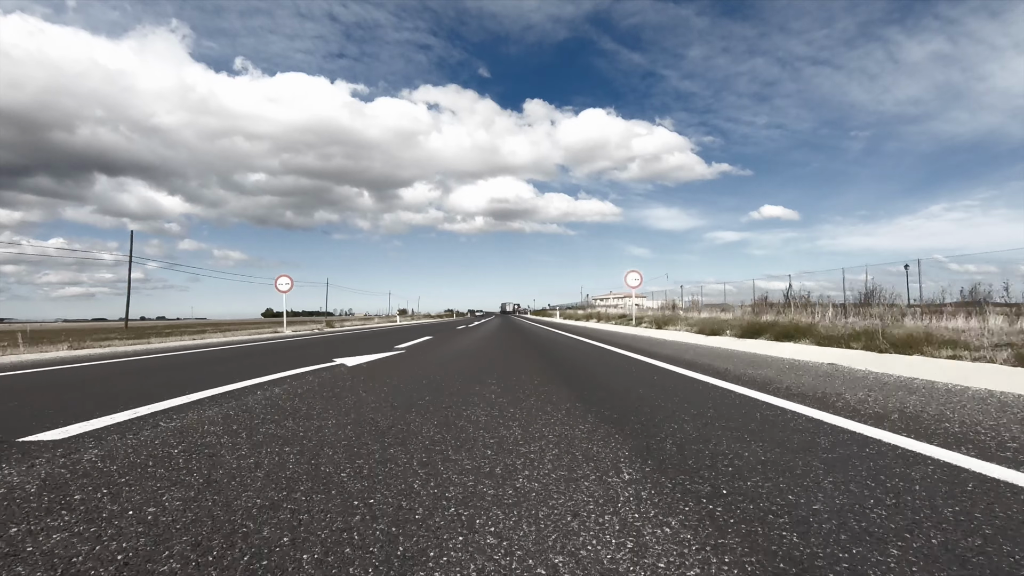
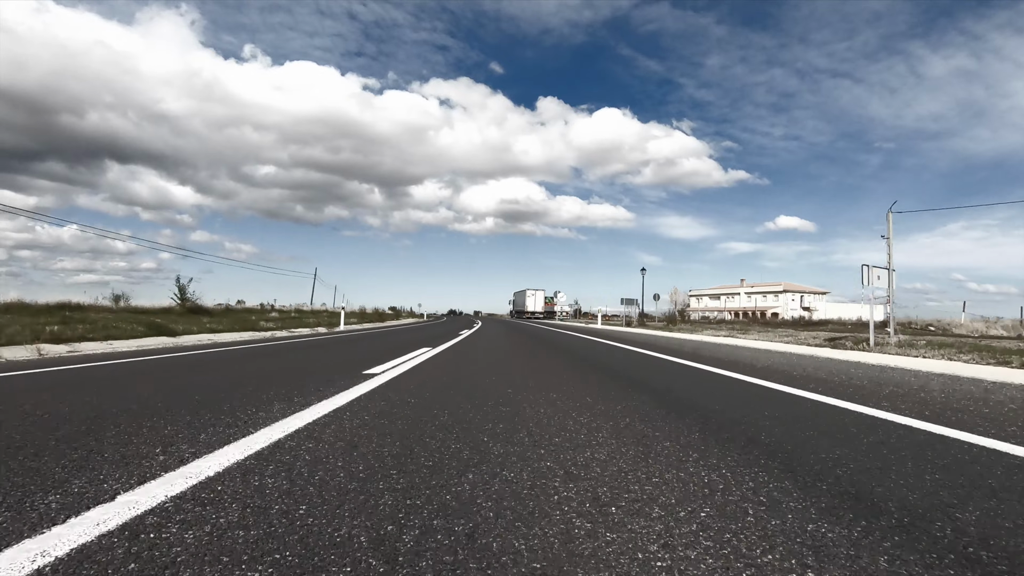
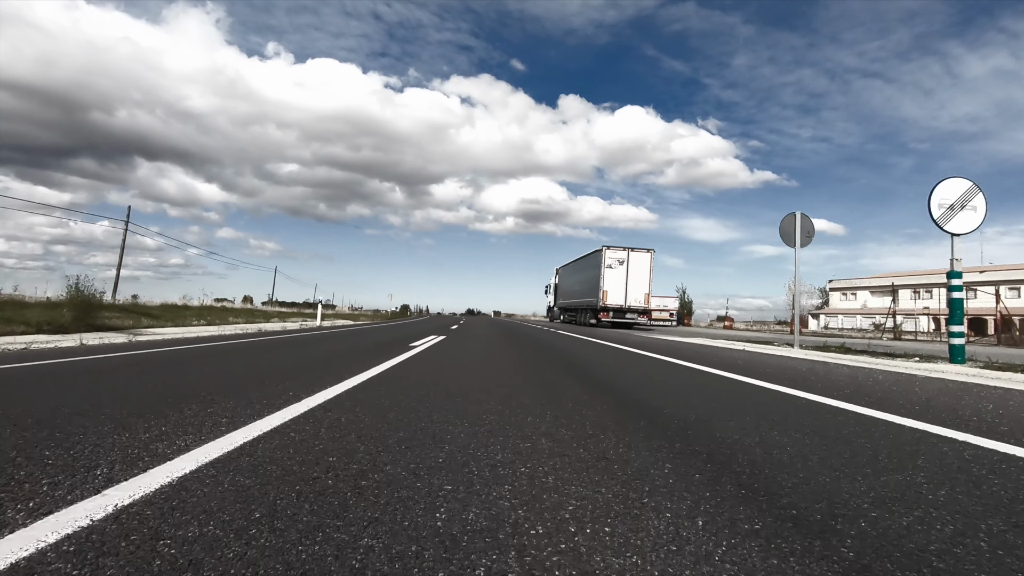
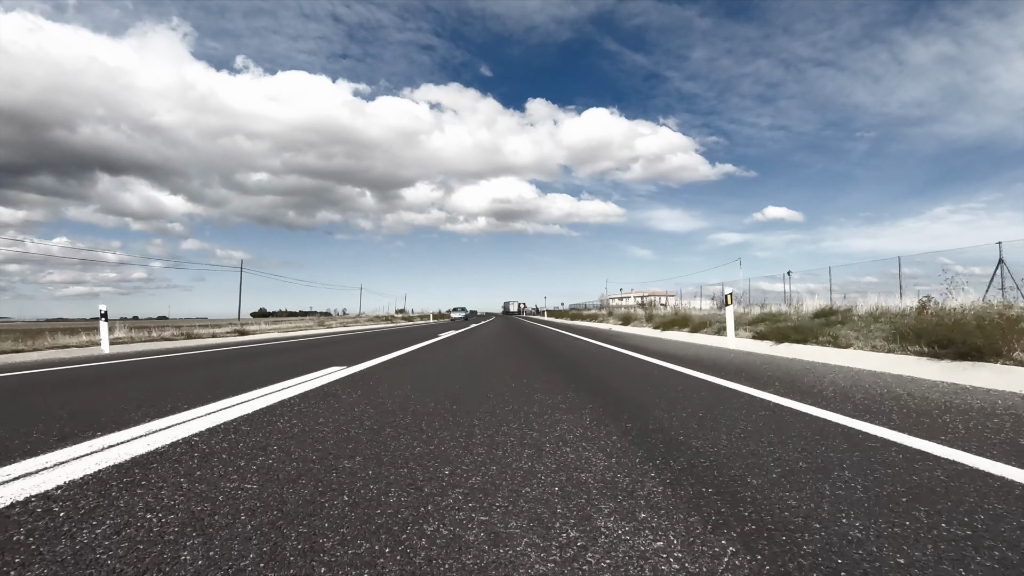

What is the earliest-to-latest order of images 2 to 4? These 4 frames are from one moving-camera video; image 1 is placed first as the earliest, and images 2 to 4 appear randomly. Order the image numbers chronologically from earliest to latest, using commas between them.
4, 2, 3
